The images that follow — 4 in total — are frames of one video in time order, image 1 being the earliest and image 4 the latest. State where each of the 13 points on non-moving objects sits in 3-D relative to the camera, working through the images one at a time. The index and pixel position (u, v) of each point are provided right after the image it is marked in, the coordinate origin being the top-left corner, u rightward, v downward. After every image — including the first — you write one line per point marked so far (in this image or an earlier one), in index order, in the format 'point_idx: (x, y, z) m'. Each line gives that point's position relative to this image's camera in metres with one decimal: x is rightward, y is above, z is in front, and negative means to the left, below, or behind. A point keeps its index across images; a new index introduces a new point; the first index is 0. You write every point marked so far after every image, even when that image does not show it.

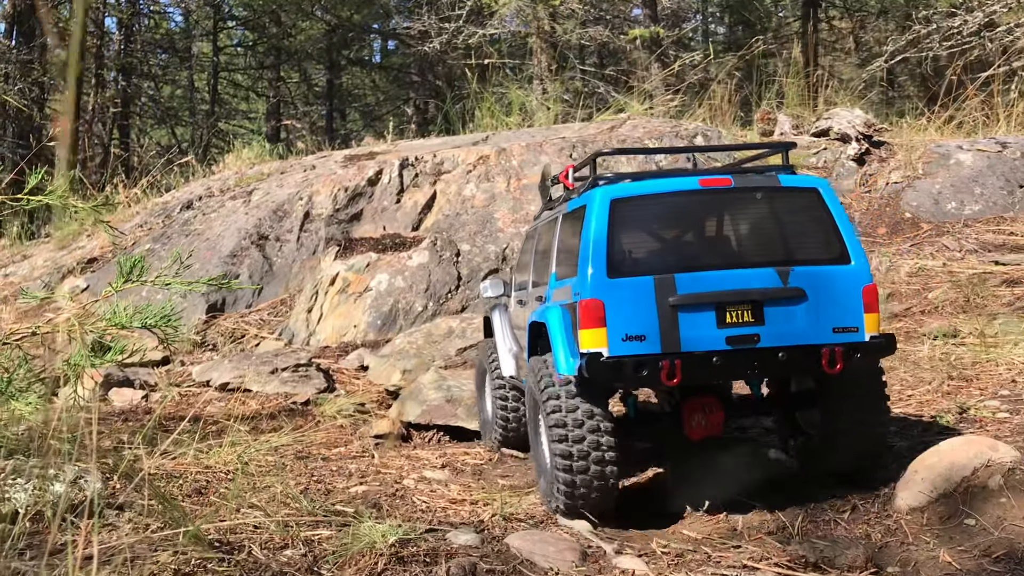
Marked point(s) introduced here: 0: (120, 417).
0: (-2.2, -0.7, +5.3) m
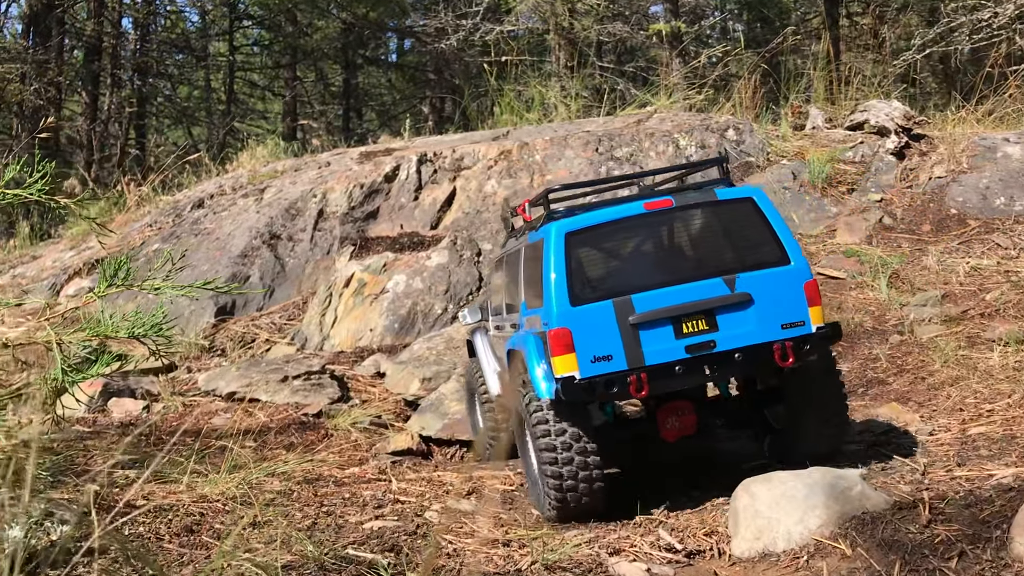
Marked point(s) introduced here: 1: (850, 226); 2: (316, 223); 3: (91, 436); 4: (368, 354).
0: (-2.0, -0.7, +4.9) m
1: (+3.2, +0.6, +9.0) m
2: (-1.8, +0.6, +8.9) m
3: (-2.1, -0.8, +4.8) m
4: (-1.1, -0.5, +7.1) m
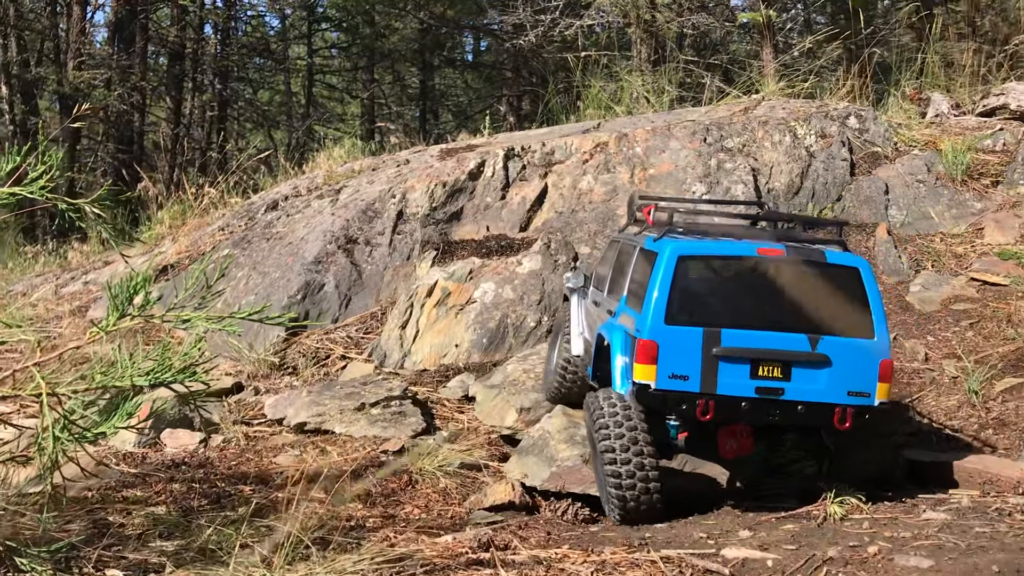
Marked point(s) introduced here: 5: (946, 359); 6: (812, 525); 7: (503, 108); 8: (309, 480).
0: (-1.5, -0.8, +4.2) m
1: (+4.0, +0.5, +7.8) m
2: (-1.0, +0.5, +8.1) m
3: (-1.6, -0.8, +4.1) m
4: (-0.4, -0.6, +6.3) m
5: (+2.6, -0.4, +5.8) m
6: (+1.2, -0.9, +3.7) m
7: (-0.1, +3.5, +18.4) m
8: (-0.9, -0.8, +4.1) m
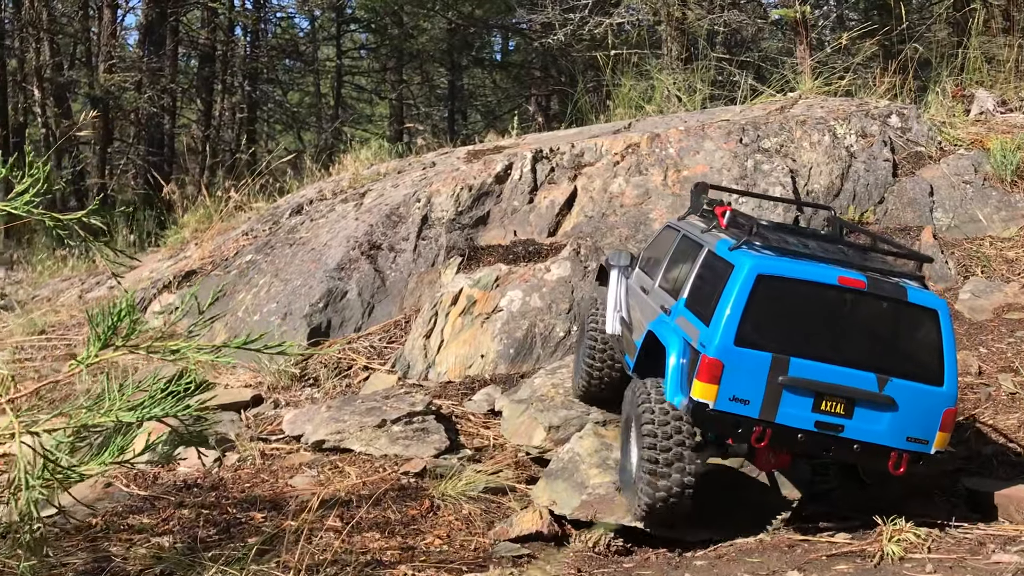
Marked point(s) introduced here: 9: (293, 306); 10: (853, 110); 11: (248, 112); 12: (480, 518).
0: (-1.4, -0.9, +4.0) m
1: (+4.2, +0.5, +7.4) m
2: (-0.8, +0.5, +7.9) m
3: (-1.5, -0.9, +3.8) m
4: (-0.2, -0.6, +6.1) m
5: (+2.8, -0.5, +5.5) m
6: (+1.3, -1.0, +3.5) m
7: (+0.4, +3.4, +18.2) m
8: (-0.8, -0.9, +3.8) m
9: (-1.7, -0.1, +7.3) m
10: (+3.1, +1.6, +8.8) m
11: (-4.6, +3.1, +16.7) m
12: (-0.1, -0.9, +3.9) m
